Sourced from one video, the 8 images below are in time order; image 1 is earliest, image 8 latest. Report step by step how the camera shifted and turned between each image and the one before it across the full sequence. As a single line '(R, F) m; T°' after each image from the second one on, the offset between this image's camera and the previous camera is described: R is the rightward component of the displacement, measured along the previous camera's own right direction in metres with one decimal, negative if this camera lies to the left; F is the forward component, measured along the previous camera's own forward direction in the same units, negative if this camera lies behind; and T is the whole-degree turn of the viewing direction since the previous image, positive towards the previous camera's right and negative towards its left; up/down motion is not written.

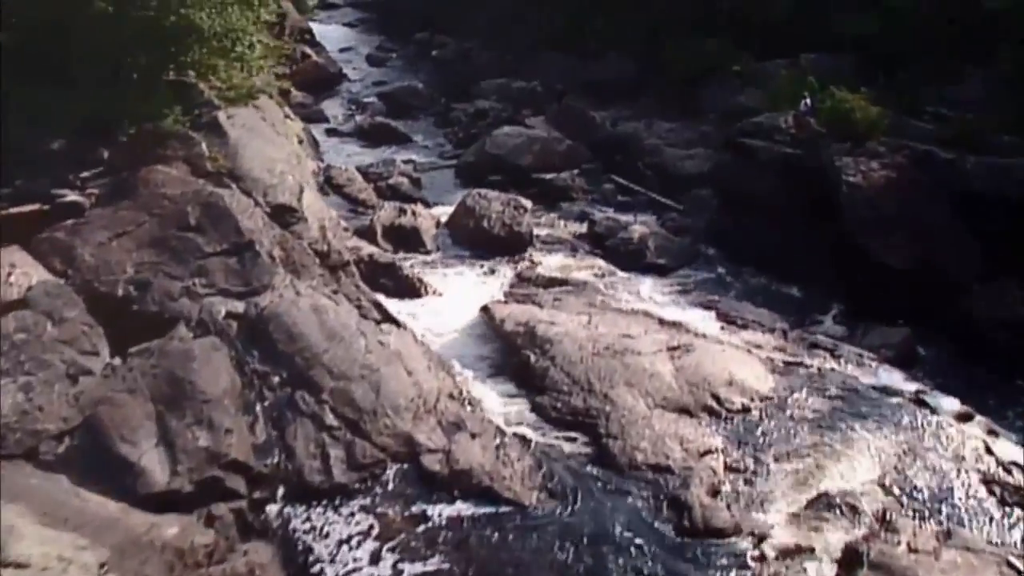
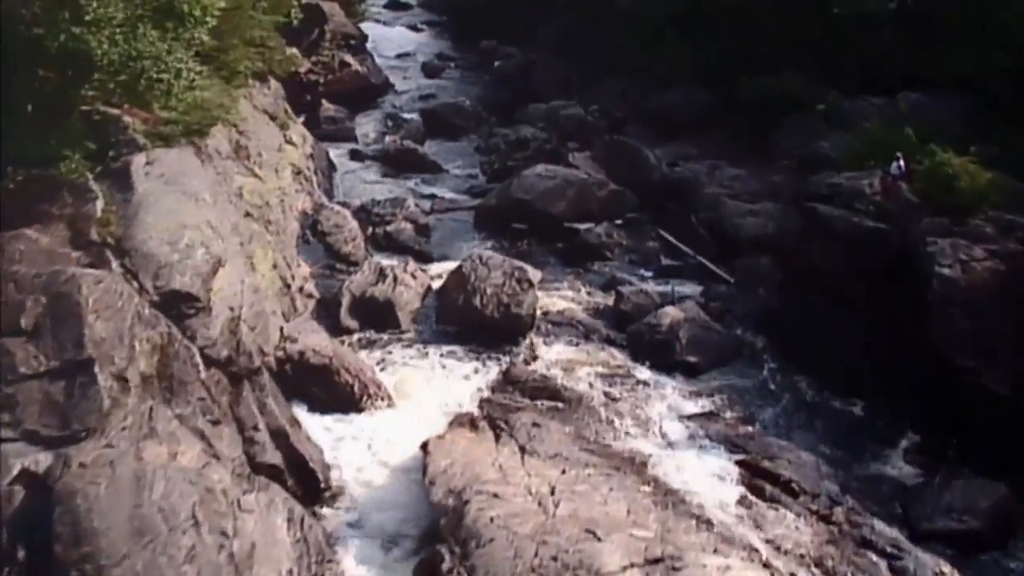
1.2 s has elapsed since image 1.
(+1.7, +4.8) m; -5°
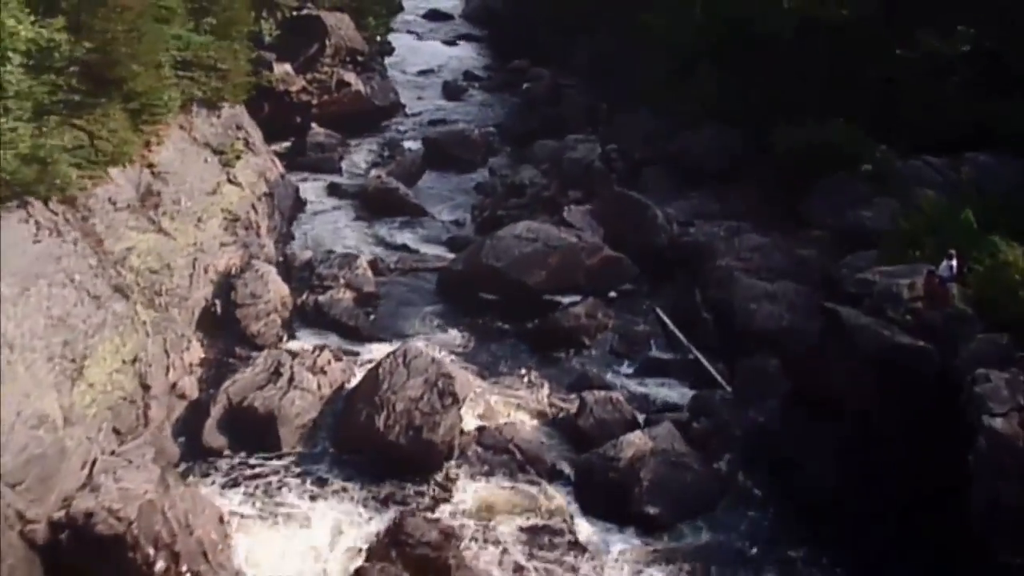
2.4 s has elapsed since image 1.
(+2.2, +4.5) m; -4°
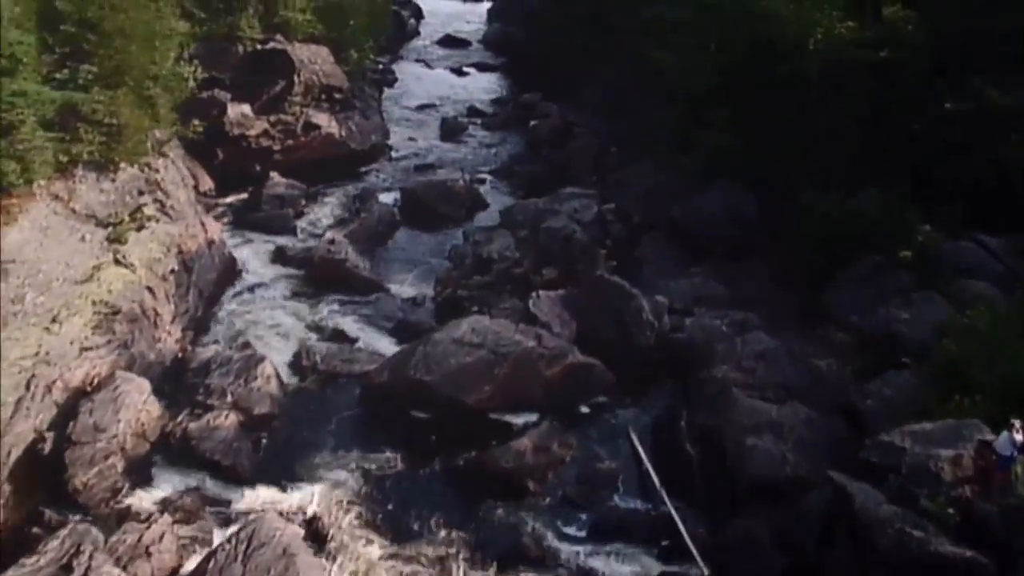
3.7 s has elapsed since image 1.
(+2.0, +4.9) m; -3°
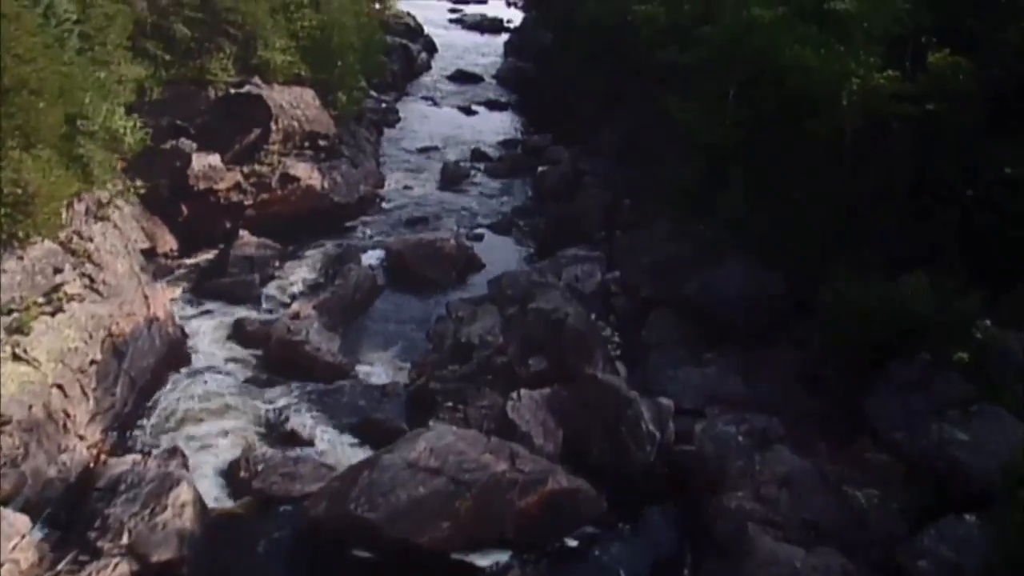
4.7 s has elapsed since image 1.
(+0.9, +3.4) m; -2°
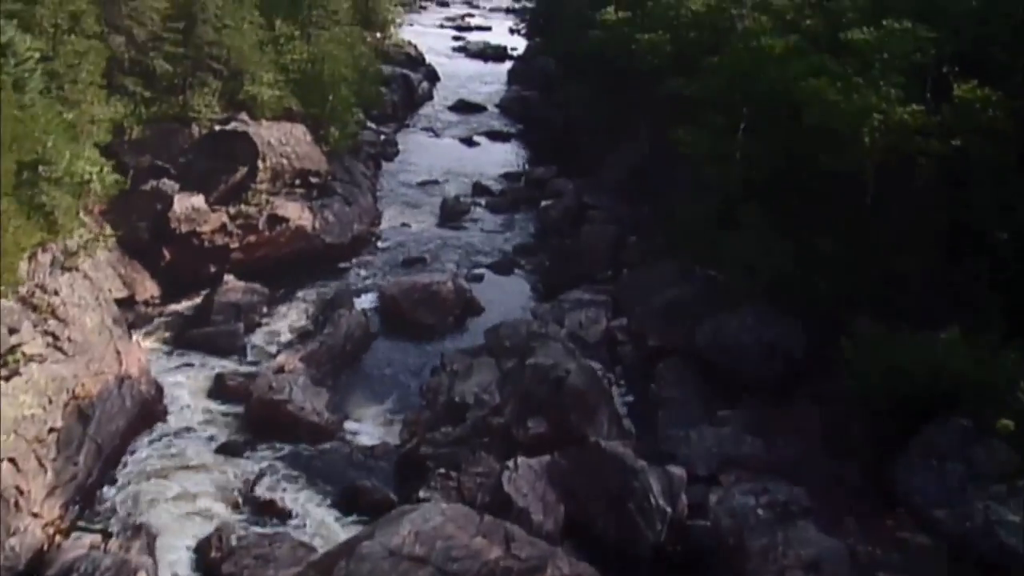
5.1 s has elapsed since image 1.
(+0.2, +1.6) m; 0°
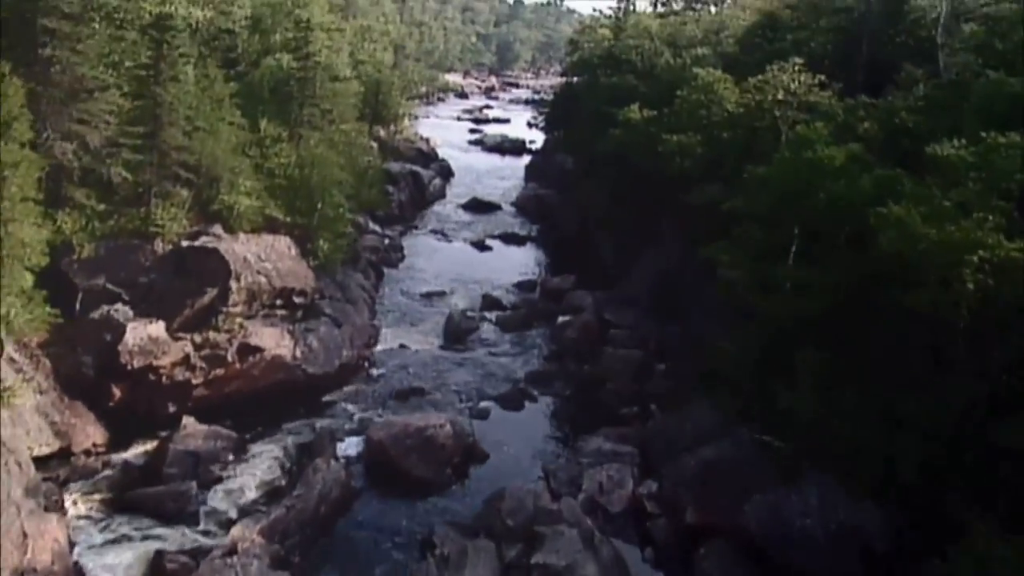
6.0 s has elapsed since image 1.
(+0.3, +4.1) m; -1°
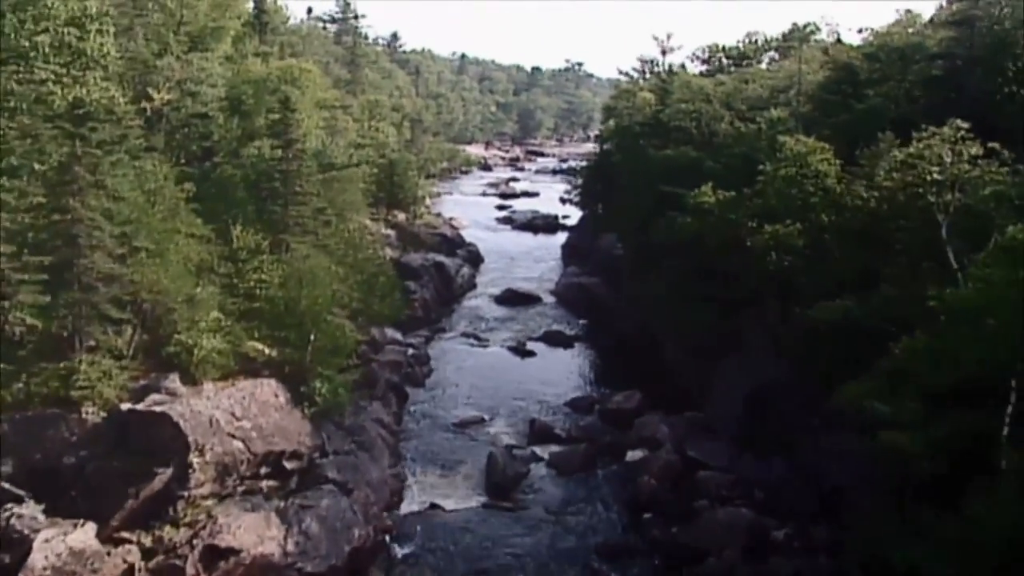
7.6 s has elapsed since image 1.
(-0.6, +7.1) m; -1°
